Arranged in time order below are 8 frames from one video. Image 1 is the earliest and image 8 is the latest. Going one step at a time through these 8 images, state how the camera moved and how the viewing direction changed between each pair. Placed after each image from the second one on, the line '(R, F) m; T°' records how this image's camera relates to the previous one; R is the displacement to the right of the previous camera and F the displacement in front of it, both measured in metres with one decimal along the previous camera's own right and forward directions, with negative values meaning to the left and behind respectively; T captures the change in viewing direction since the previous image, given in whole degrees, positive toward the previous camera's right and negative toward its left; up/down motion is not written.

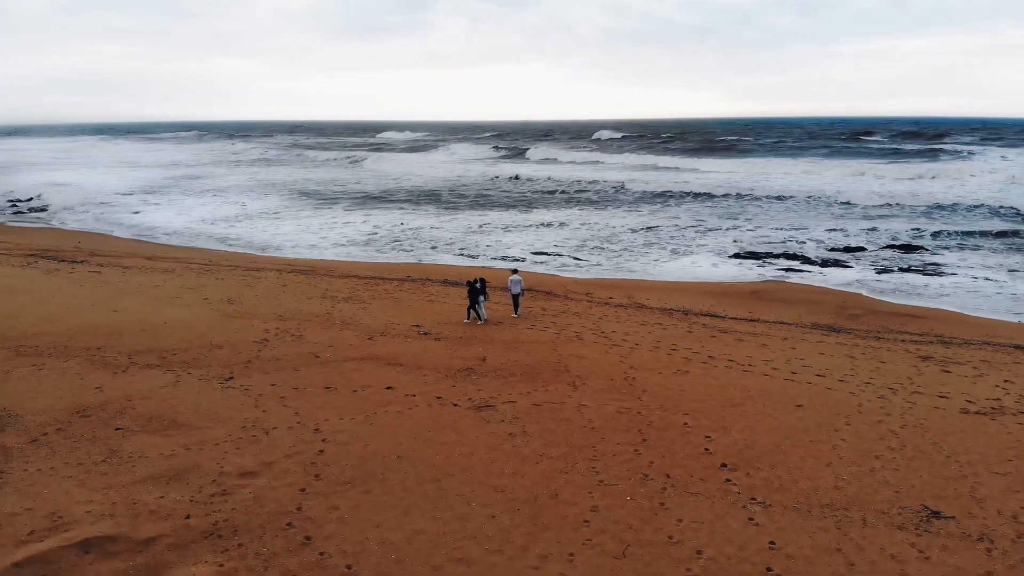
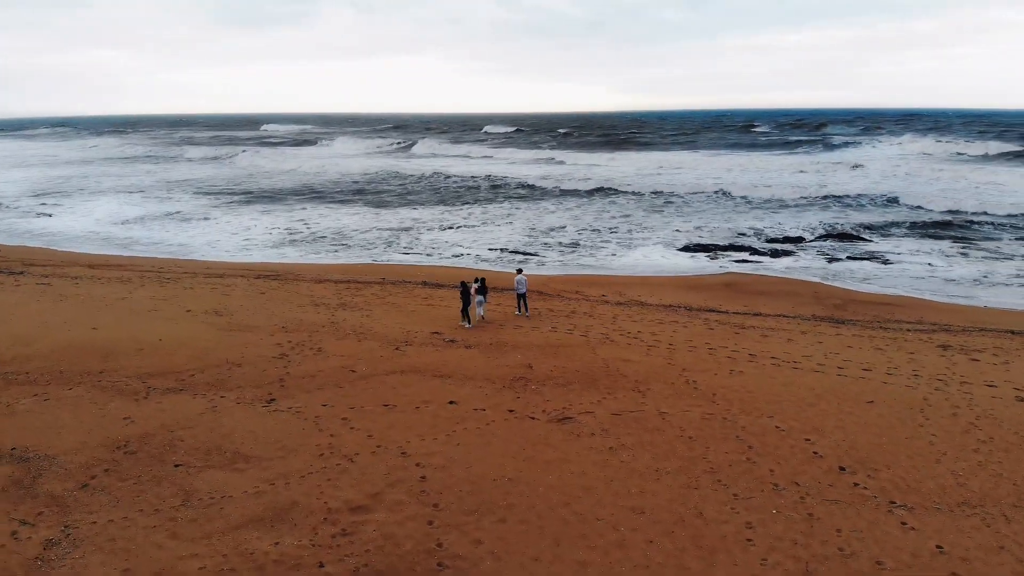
(-1.6, +0.5) m; +7°
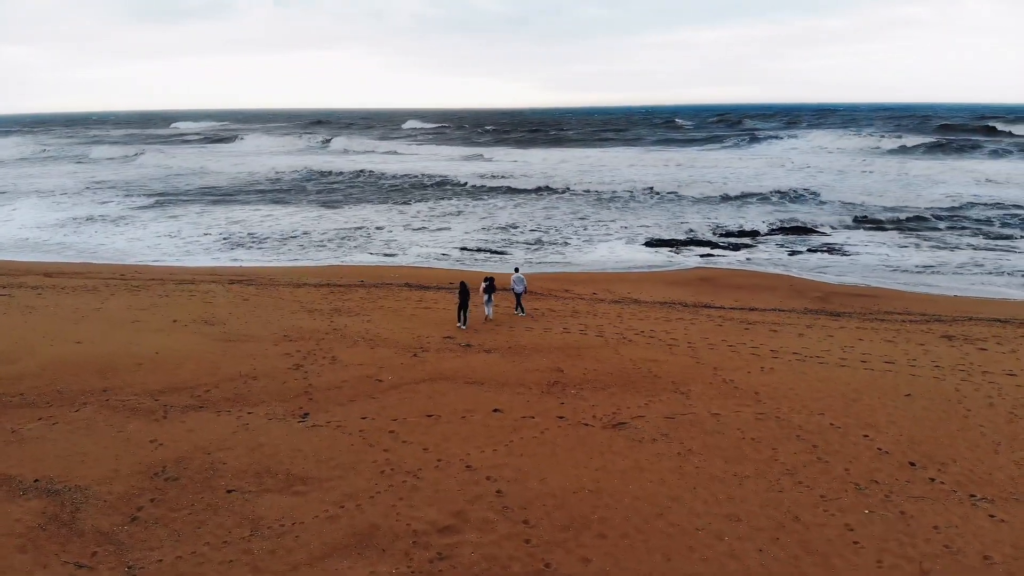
(-1.0, +0.3) m; +5°
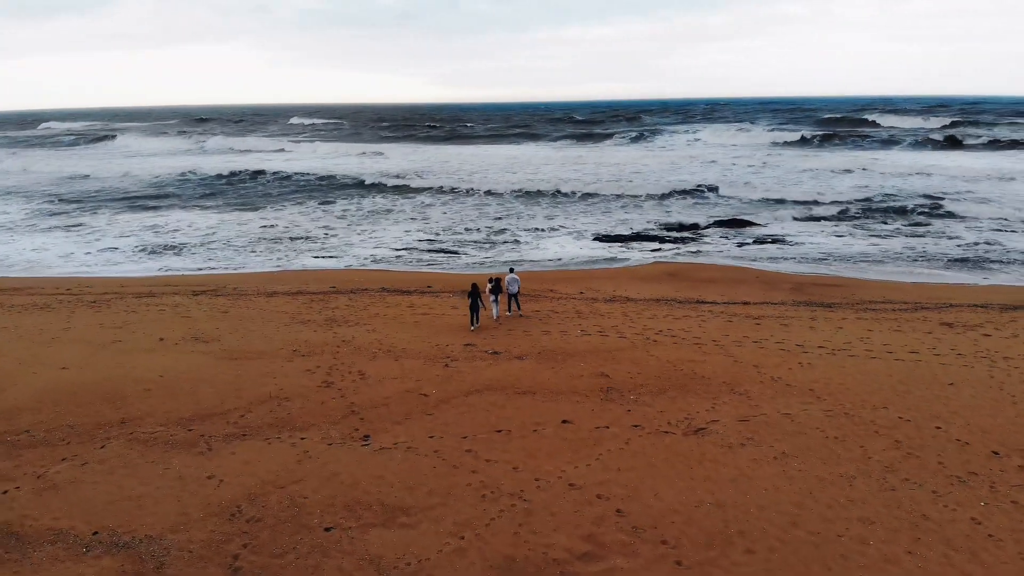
(-1.4, +0.4) m; +7°
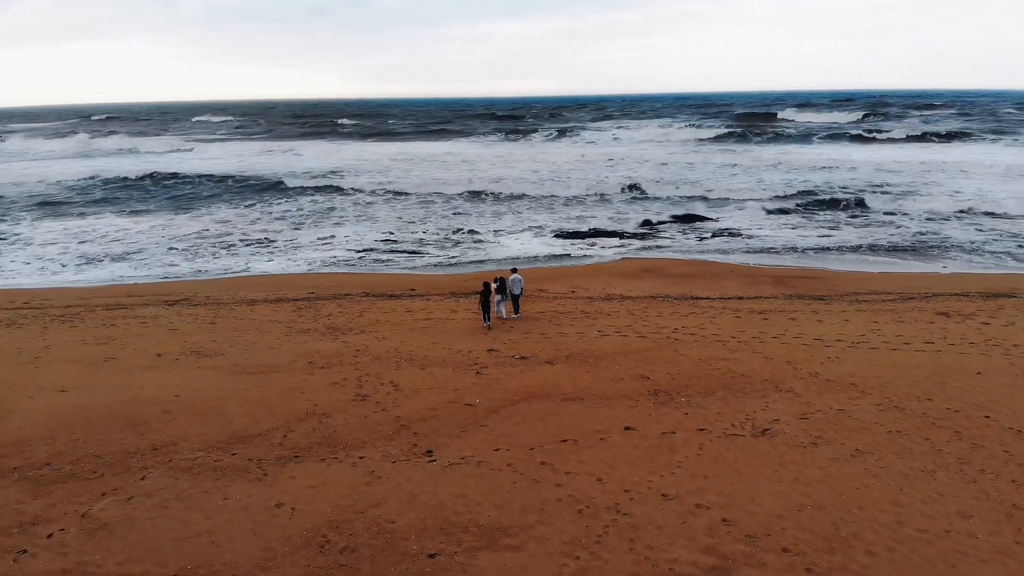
(-1.1, +0.3) m; +6°
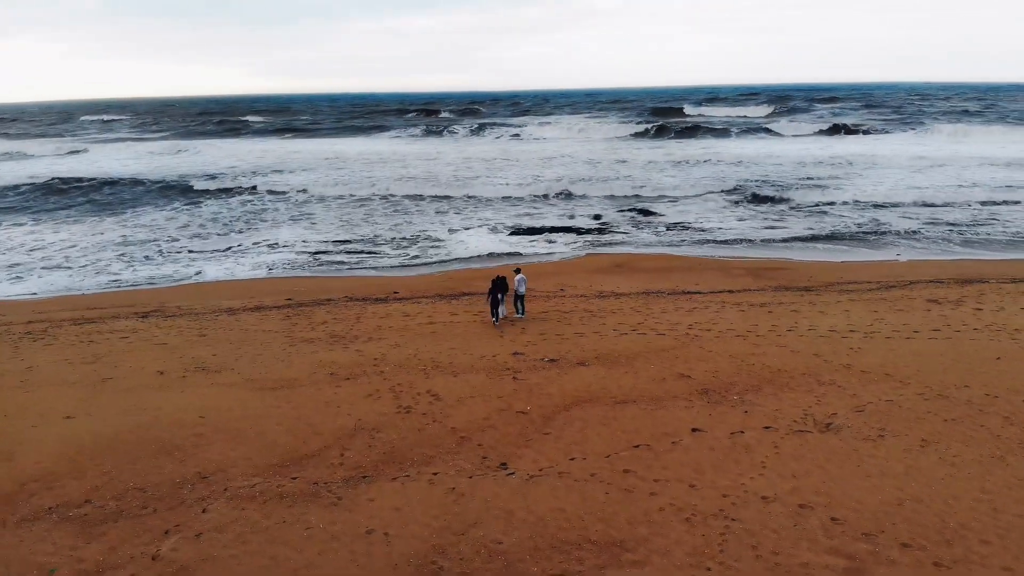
(-1.2, +0.3) m; +6°
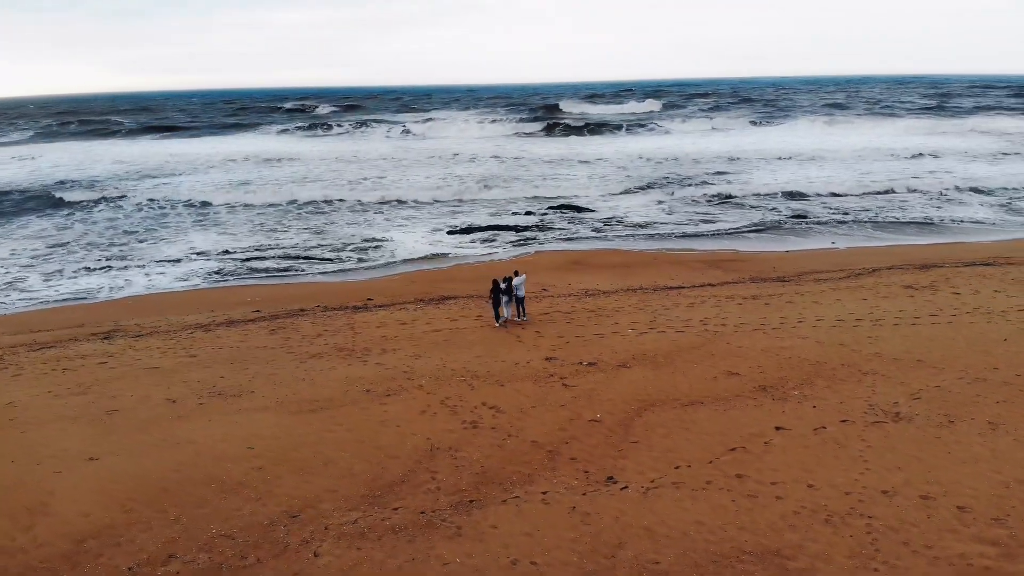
(-1.5, +0.4) m; +8°
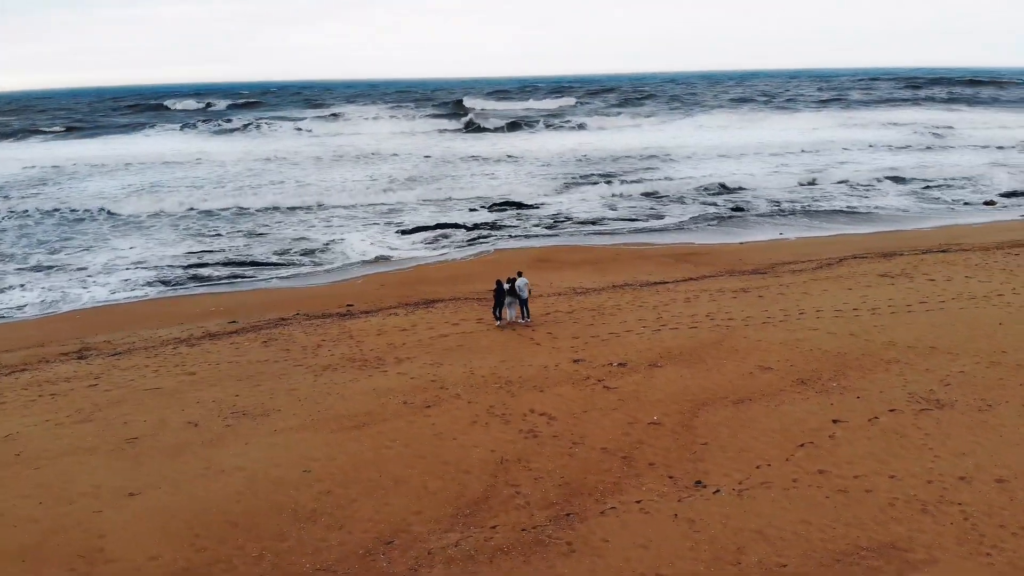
(-1.2, +0.2) m; +7°
